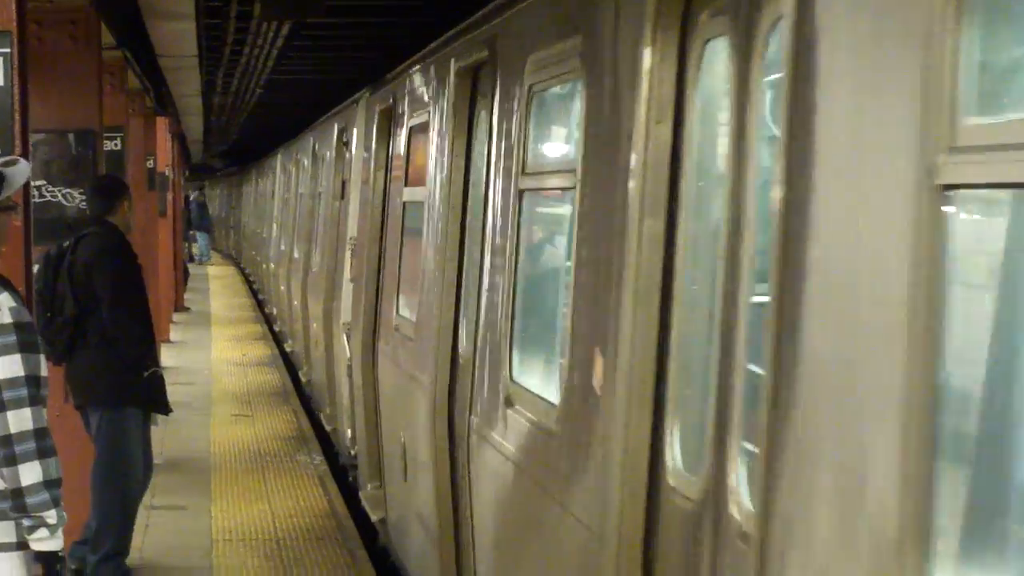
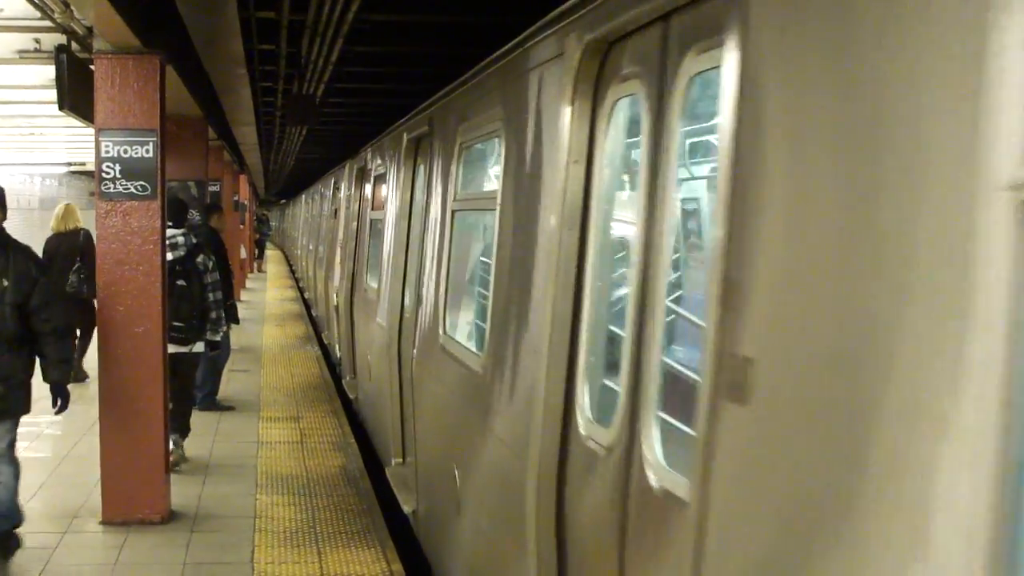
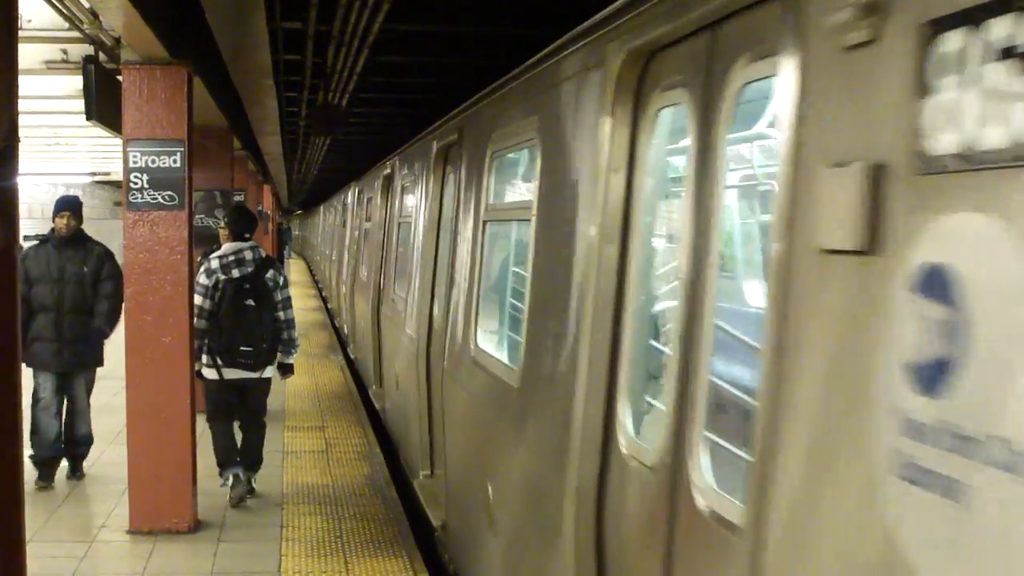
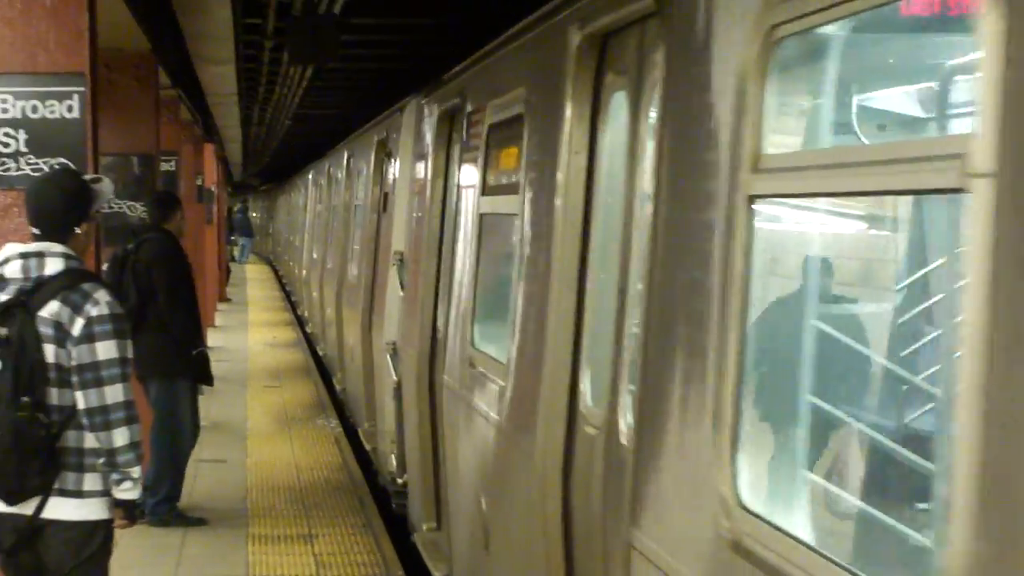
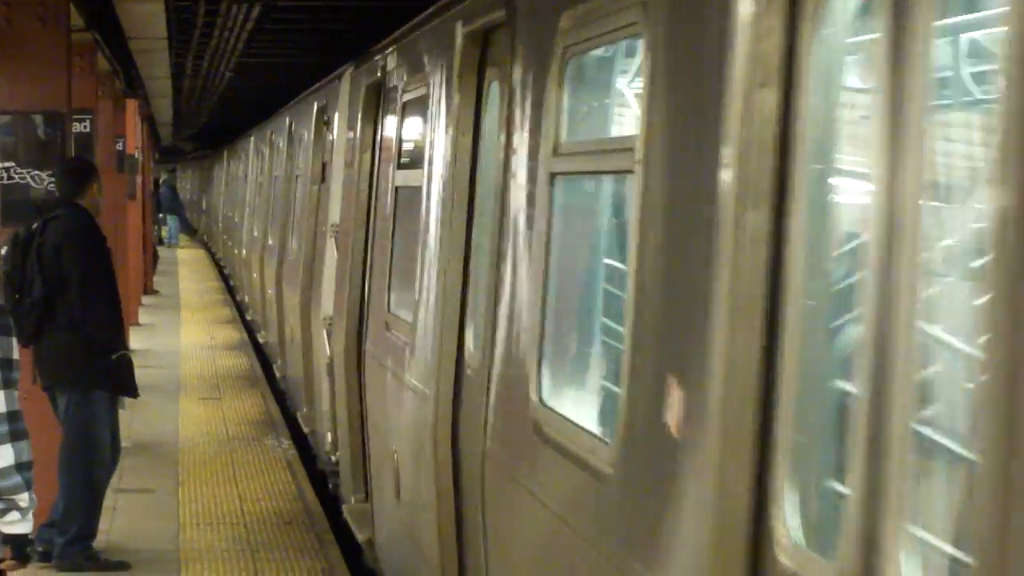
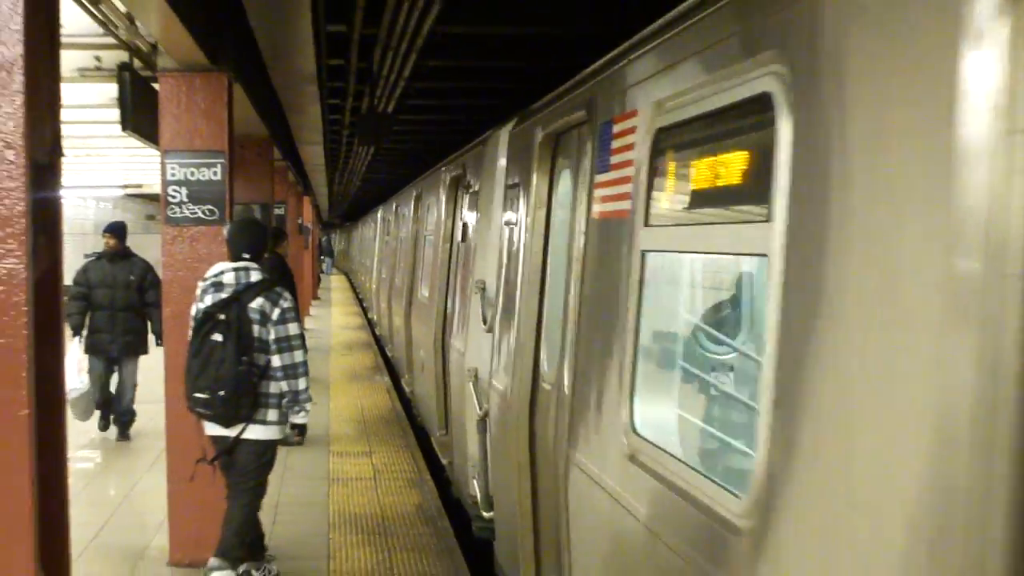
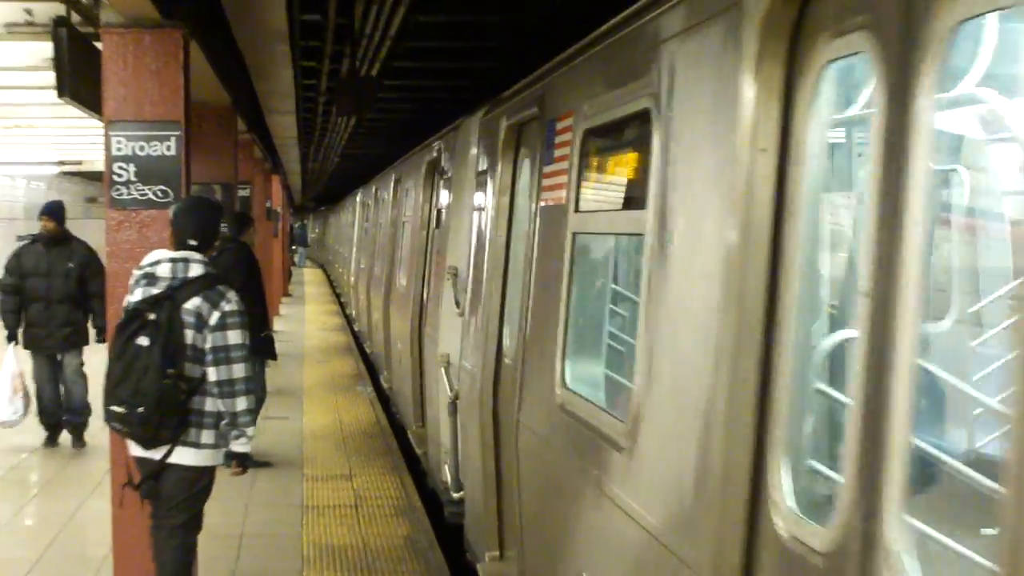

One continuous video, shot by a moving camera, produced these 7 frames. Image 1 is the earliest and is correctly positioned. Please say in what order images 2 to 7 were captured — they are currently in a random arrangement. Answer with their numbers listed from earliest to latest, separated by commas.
5, 4, 7, 6, 3, 2
